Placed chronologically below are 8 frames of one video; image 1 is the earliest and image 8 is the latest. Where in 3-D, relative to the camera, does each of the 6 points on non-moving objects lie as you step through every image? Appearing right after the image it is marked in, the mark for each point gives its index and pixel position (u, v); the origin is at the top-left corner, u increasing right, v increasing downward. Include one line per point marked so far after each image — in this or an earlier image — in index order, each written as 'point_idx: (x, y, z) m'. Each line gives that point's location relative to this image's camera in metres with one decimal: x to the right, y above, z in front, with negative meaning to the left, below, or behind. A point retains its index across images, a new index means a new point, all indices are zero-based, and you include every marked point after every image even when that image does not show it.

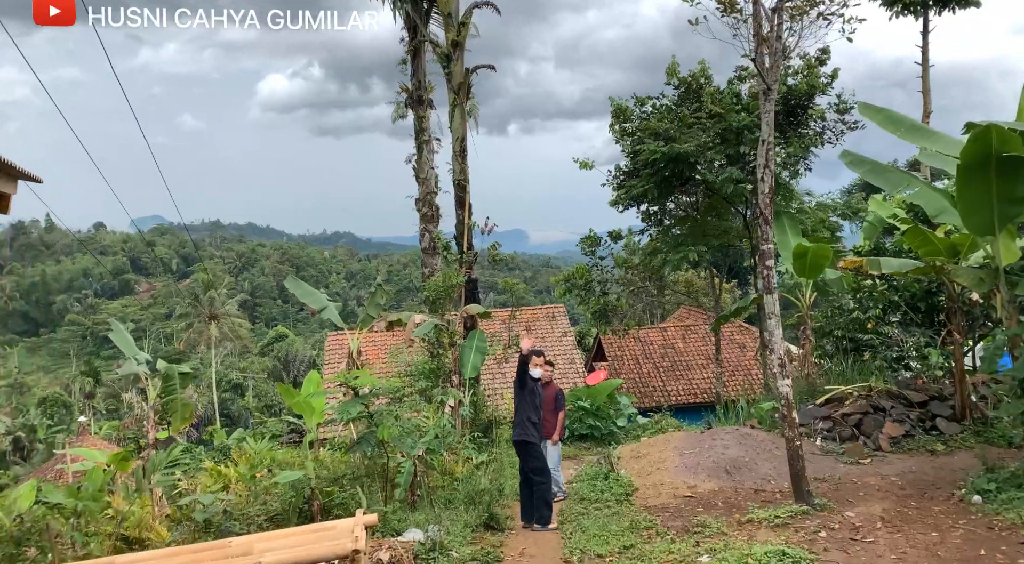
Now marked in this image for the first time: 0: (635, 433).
0: (+1.9, -2.3, +13.9) m
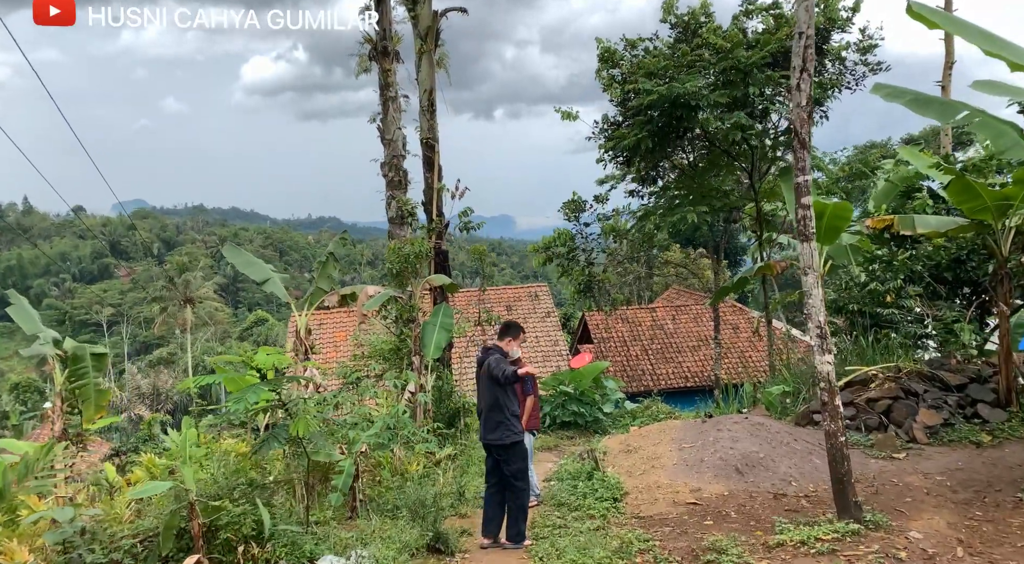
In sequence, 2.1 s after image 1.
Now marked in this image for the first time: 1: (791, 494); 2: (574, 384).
0: (+1.5, -1.9, +12.3) m
1: (+2.0, -1.5, +6.4) m
2: (+0.8, -1.4, +12.4) m
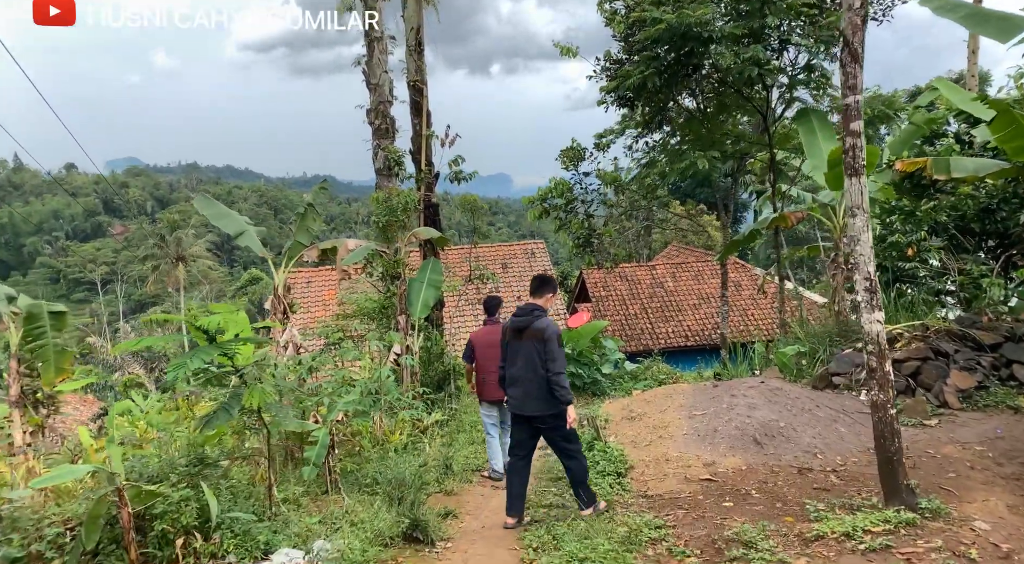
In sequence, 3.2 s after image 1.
0: (+1.4, -1.3, +11.6) m
1: (+2.0, -1.2, +5.7) m
2: (+0.8, -0.8, +11.6) m
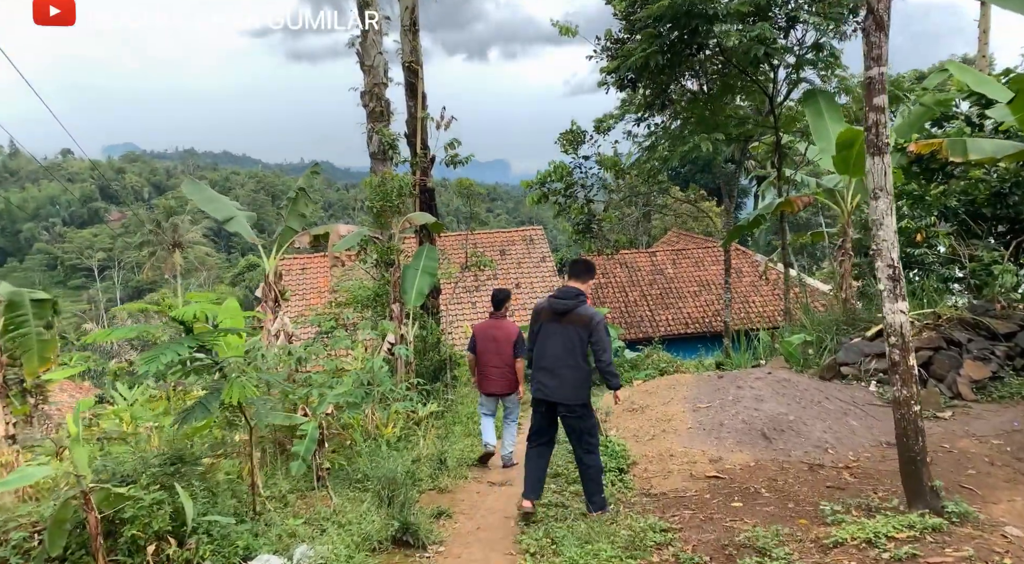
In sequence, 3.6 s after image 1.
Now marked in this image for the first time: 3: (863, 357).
0: (+1.4, -1.1, +11.4) m
1: (+1.9, -1.1, +5.4) m
2: (+0.7, -0.7, +11.4) m
3: (+3.1, -0.7, +7.9) m
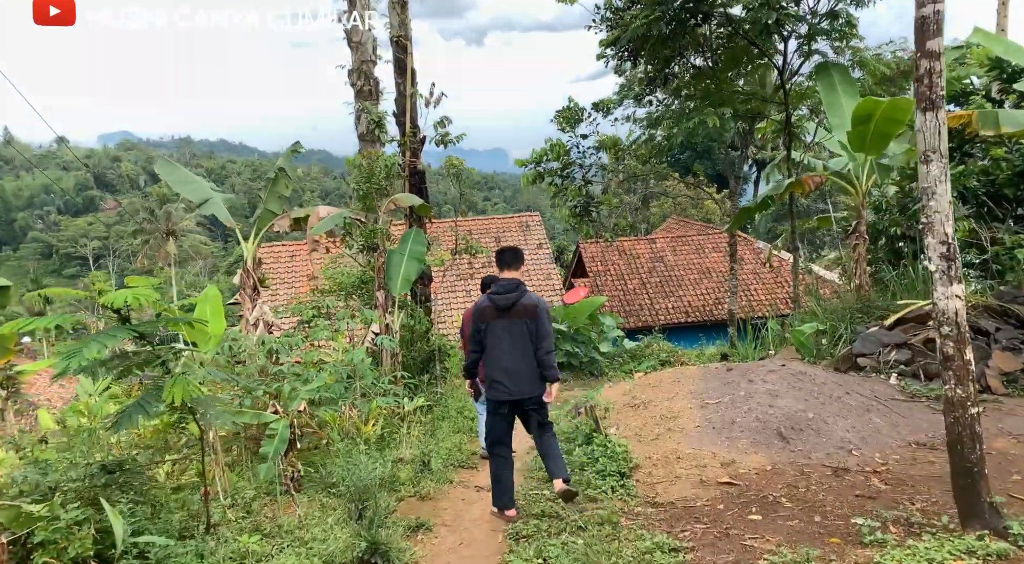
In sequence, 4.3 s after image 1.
0: (+1.3, -1.0, +10.8) m
1: (+1.9, -1.0, +4.9) m
2: (+0.7, -0.5, +10.8) m
3: (+3.1, -0.5, +7.4) m
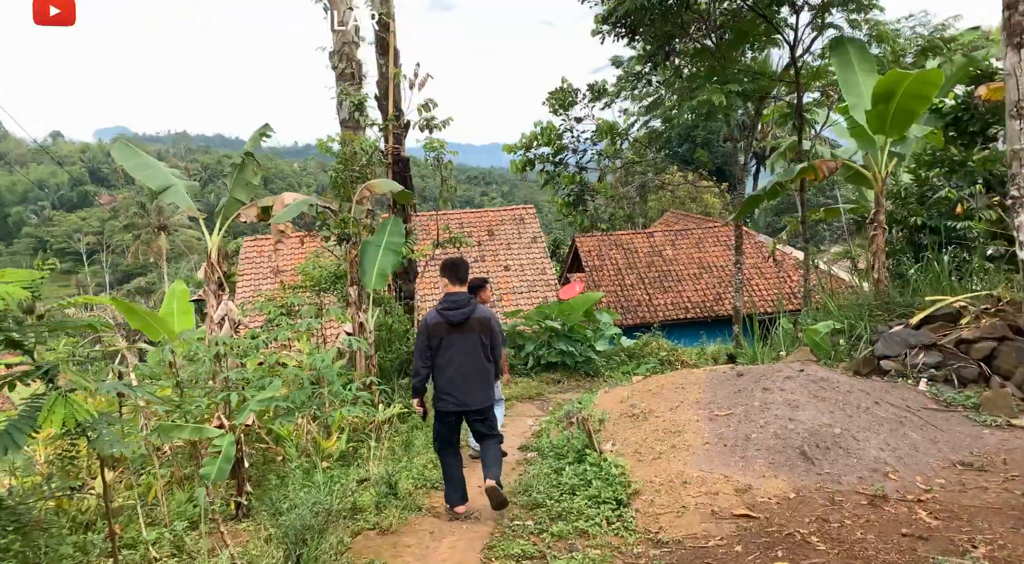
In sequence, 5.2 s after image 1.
0: (+1.2, -0.9, +10.0) m
1: (+1.8, -1.0, +4.1) m
2: (+0.5, -0.4, +10.0) m
3: (+2.9, -0.5, +6.6) m
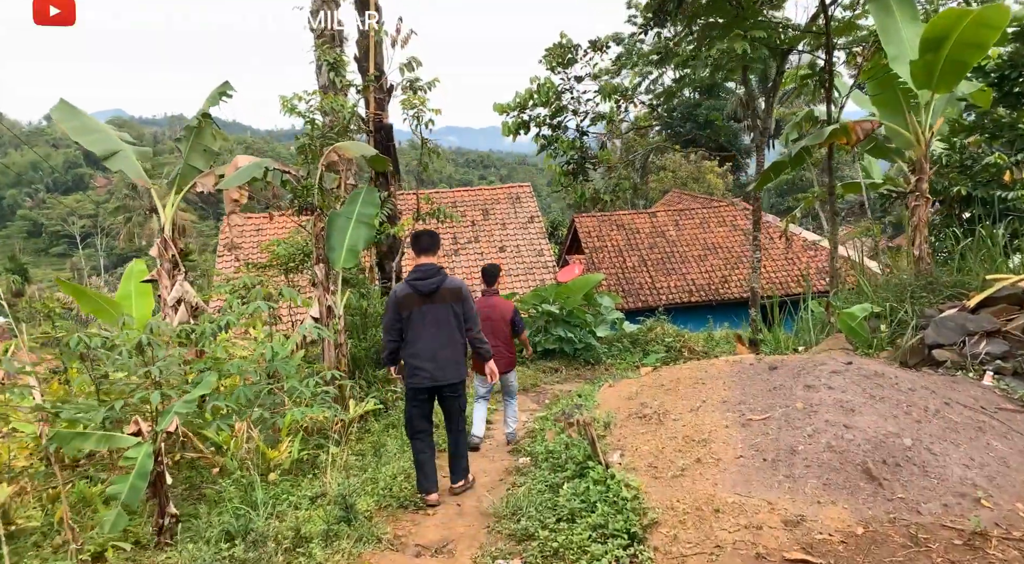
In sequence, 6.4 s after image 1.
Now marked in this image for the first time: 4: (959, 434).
0: (+1.1, -0.7, +9.1) m
1: (+1.7, -0.9, +3.1) m
2: (+0.5, -0.2, +9.0) m
3: (+2.9, -0.4, +5.6) m
4: (+1.9, -0.7, +3.8) m
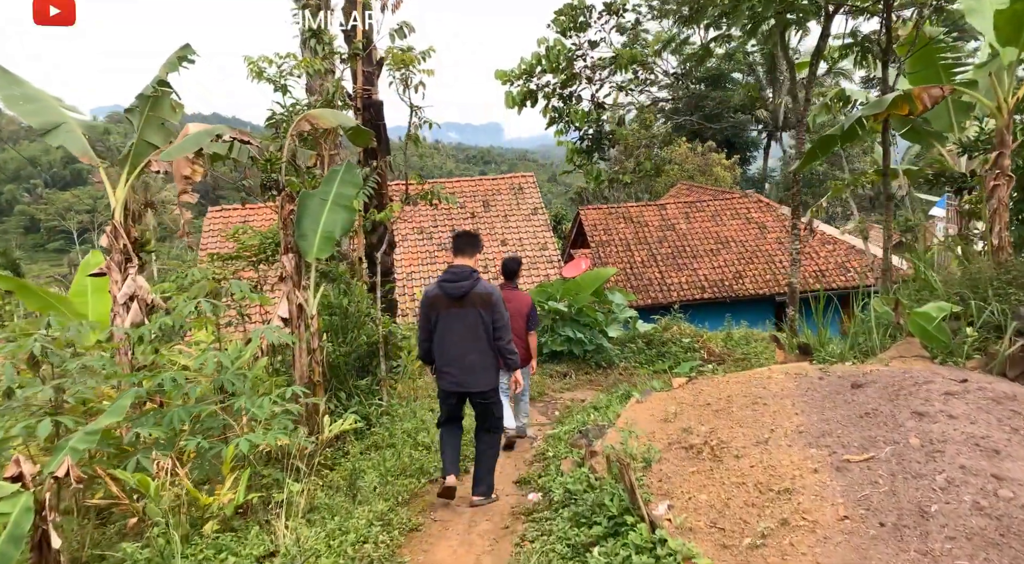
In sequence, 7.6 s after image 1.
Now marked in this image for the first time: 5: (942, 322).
0: (+1.2, -0.6, +8.0) m
1: (+1.7, -0.9, +2.0) m
2: (+0.5, -0.2, +7.9) m
3: (+2.9, -0.3, +4.5) m
4: (+2.0, -0.6, +2.7) m
5: (+2.6, -0.2, +5.3) m
